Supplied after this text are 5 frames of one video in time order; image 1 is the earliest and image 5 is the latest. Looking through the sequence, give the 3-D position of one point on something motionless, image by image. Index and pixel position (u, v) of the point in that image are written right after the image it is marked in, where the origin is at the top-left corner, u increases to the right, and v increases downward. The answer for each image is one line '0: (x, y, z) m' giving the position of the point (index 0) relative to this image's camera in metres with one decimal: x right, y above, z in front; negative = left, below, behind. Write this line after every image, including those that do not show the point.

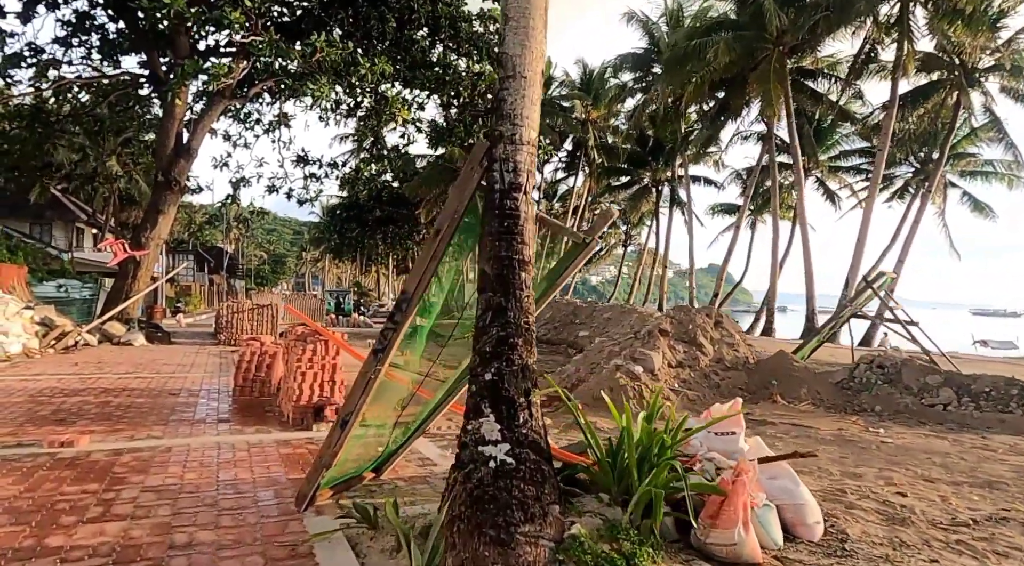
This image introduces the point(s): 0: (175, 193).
0: (-9.7, +2.6, +18.8) m
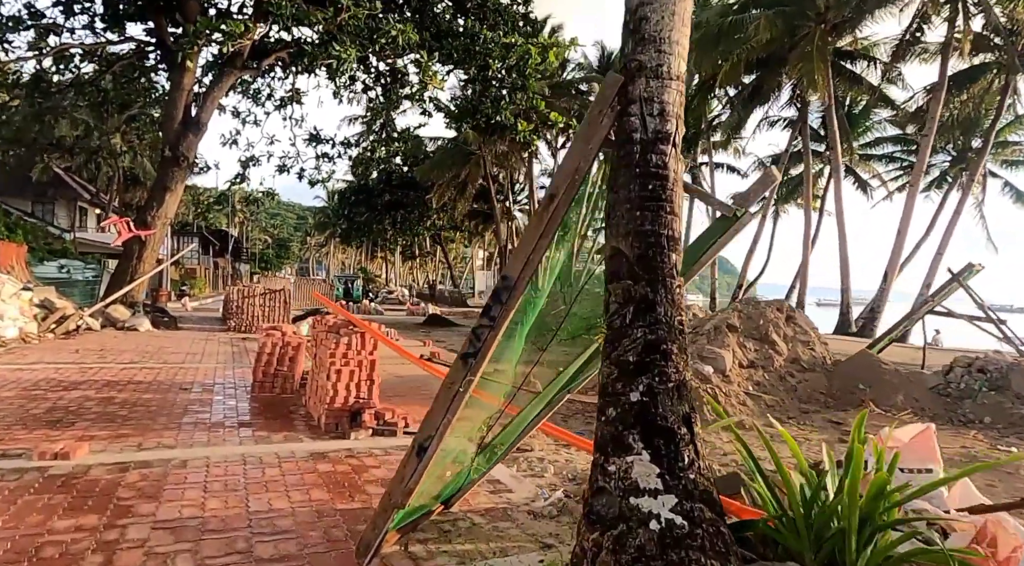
0: (-9.0, +3.1, +17.8) m
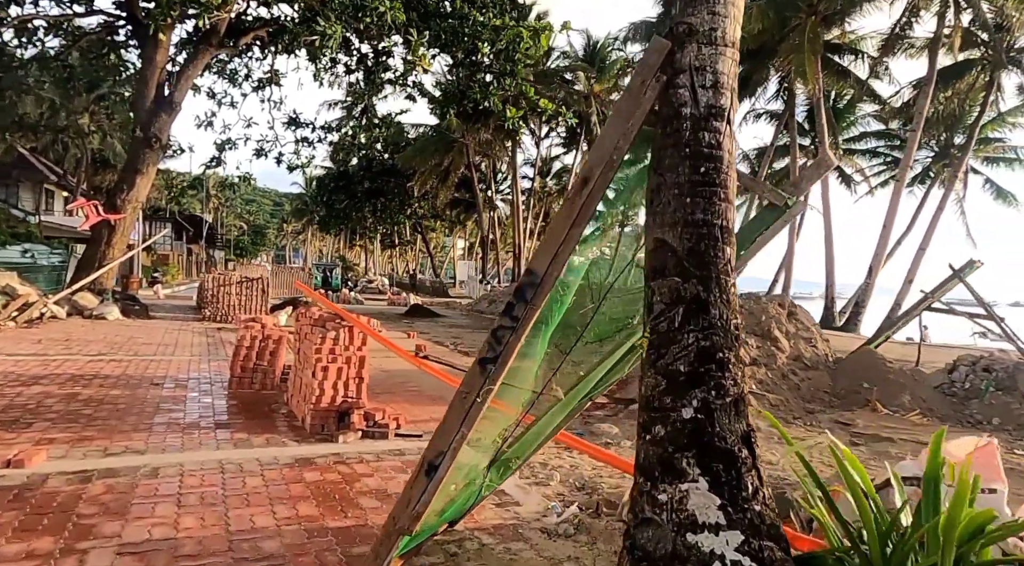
0: (-9.3, +3.4, +17.0) m
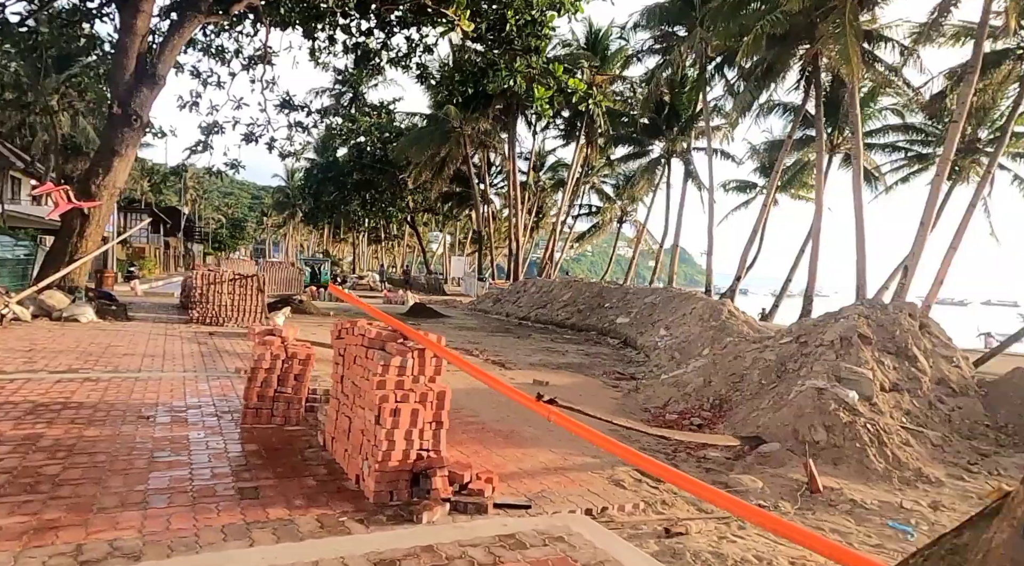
0: (-8.7, +3.5, +15.0) m
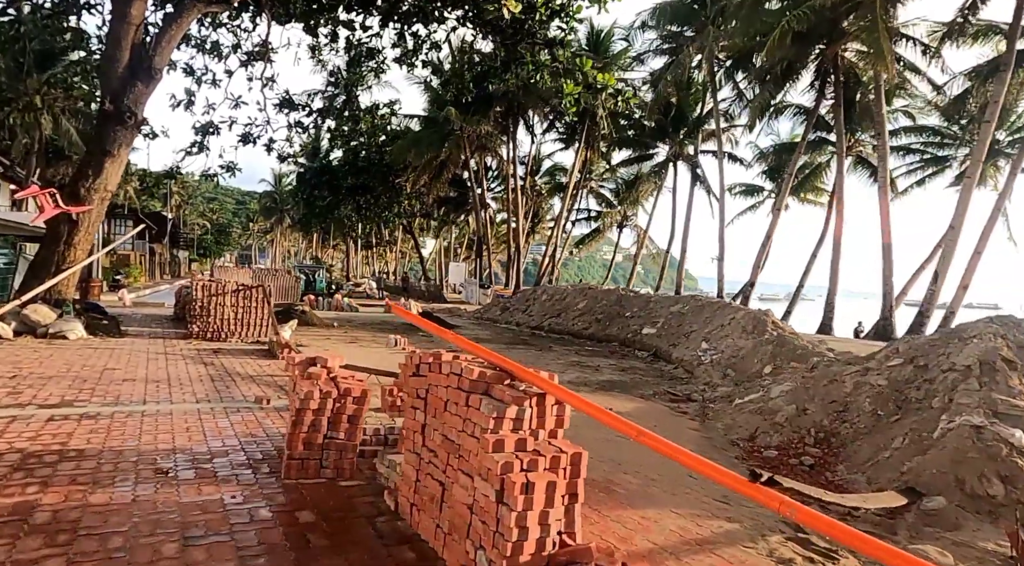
0: (-8.1, +3.3, +13.8) m
